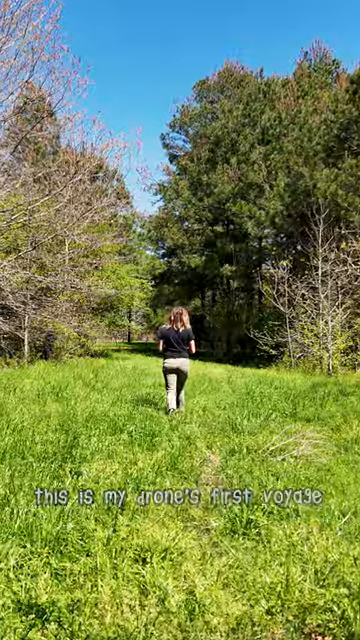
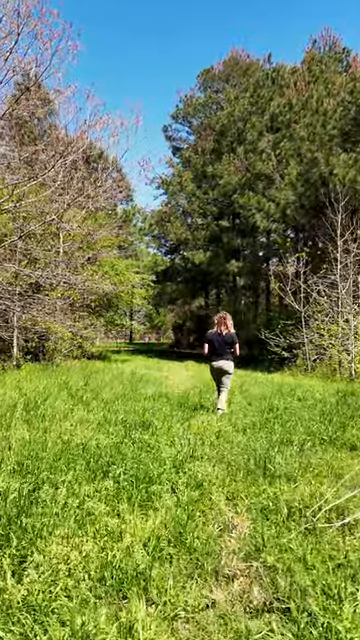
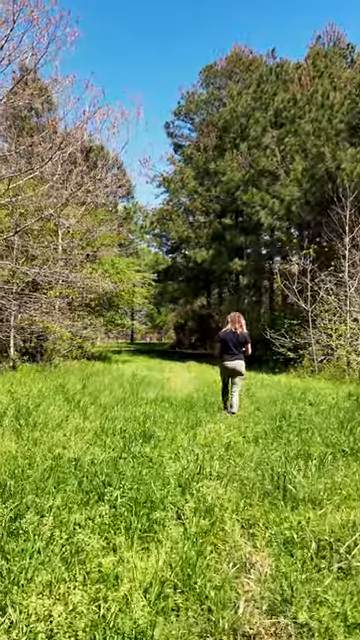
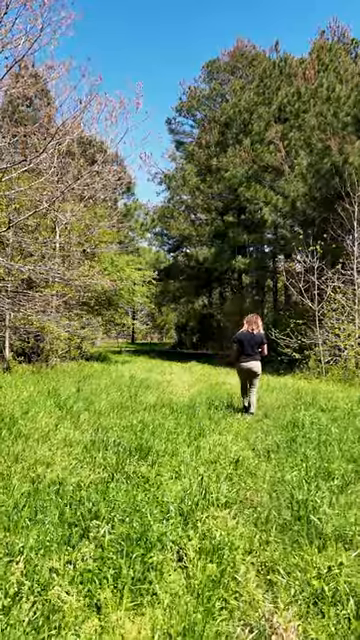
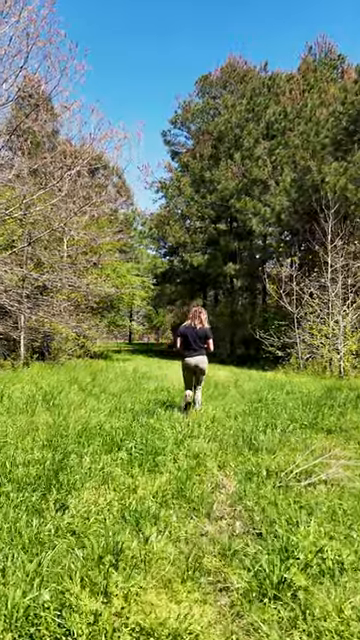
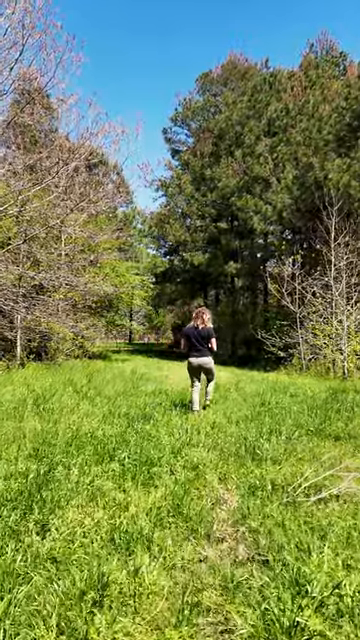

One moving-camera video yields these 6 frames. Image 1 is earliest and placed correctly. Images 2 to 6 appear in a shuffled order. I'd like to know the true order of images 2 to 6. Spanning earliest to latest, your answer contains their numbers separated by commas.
5, 6, 2, 3, 4
